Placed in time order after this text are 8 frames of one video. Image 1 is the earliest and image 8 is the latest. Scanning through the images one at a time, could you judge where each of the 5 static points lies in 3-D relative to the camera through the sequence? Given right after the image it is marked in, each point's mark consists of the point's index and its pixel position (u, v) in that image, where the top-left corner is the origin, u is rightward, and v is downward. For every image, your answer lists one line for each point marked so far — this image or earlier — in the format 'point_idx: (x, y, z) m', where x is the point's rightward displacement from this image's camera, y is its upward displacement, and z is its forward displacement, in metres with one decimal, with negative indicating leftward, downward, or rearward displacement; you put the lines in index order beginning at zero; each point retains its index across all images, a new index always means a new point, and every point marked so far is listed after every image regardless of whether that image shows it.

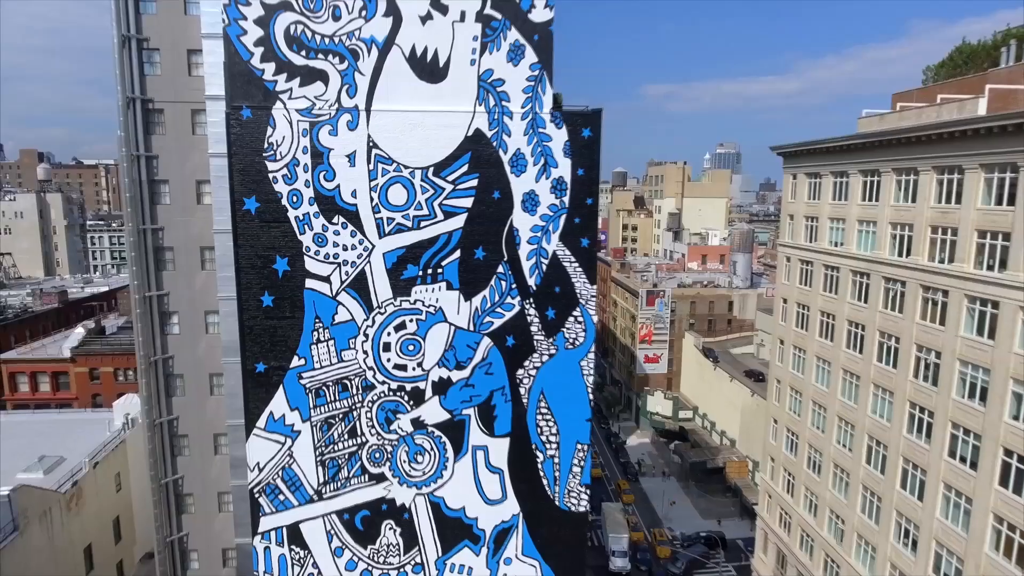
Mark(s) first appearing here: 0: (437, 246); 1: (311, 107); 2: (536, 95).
0: (-2.4, +1.4, +18.1) m
1: (-6.0, +5.4, +17.2) m
2: (+0.7, +6.0, +17.8) m
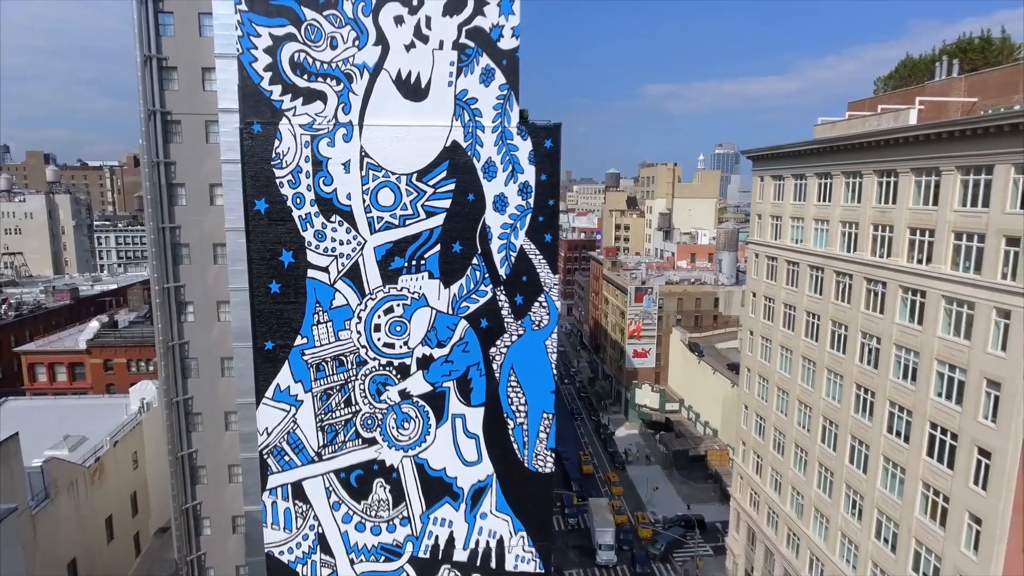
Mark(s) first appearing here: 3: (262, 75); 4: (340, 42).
0: (-3.4, +1.8, +21.0) m
1: (-7.0, +5.8, +20.1) m
2: (-0.3, +6.4, +20.7) m
3: (-8.6, +7.3, +19.8) m
4: (-6.0, +8.5, +19.8) m
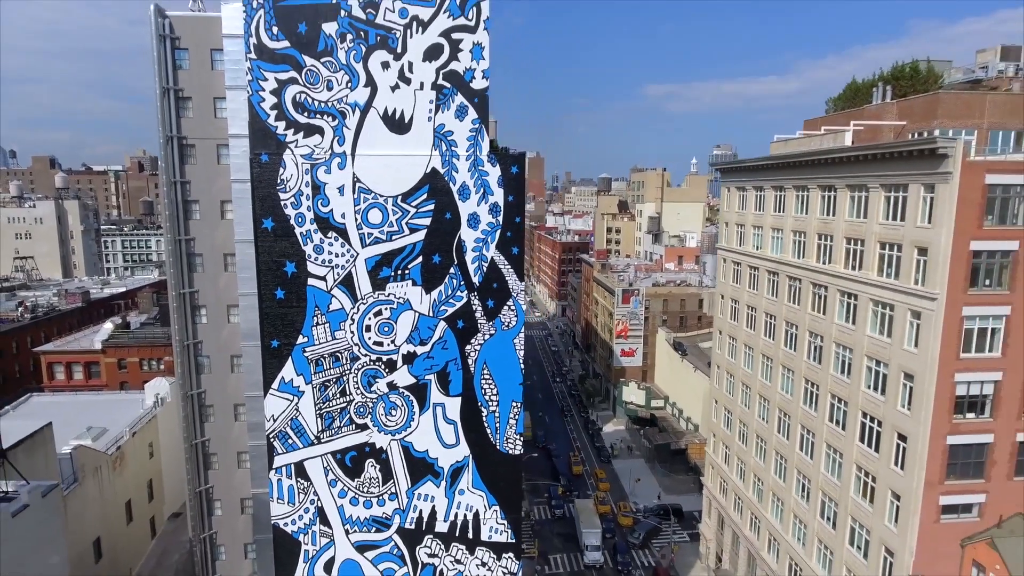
0: (-4.6, +1.5, +24.4) m
1: (-8.2, +5.6, +23.5) m
2: (-1.5, +6.2, +24.0) m
3: (-9.8, +7.1, +23.1) m
4: (-7.2, +8.2, +23.1) m
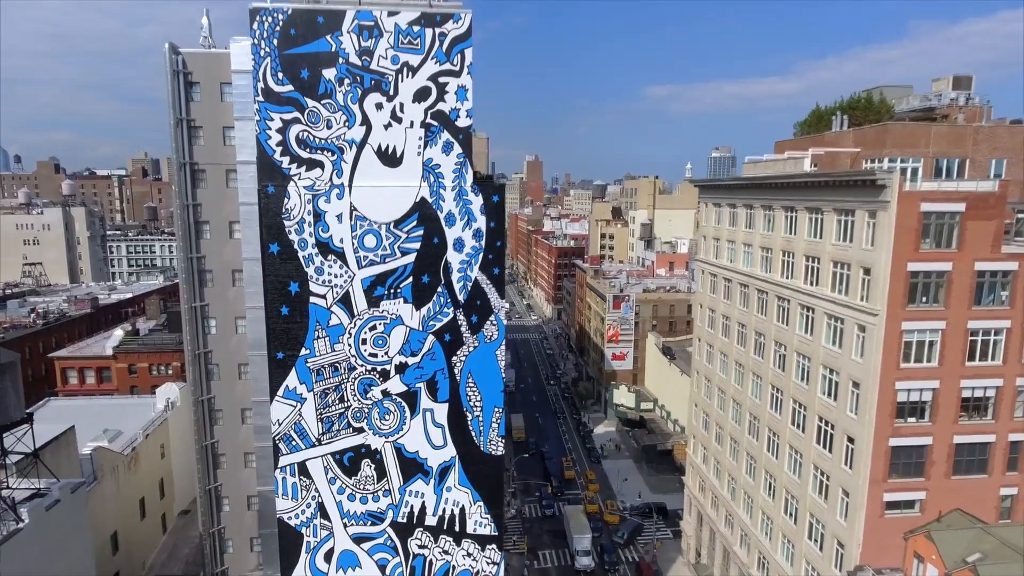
0: (-5.4, +0.7, +27.1) m
1: (-9.1, +4.7, +26.2) m
2: (-2.4, +5.4, +26.7) m
3: (-10.7, +6.3, +25.8) m
4: (-8.0, +7.4, +25.8) m
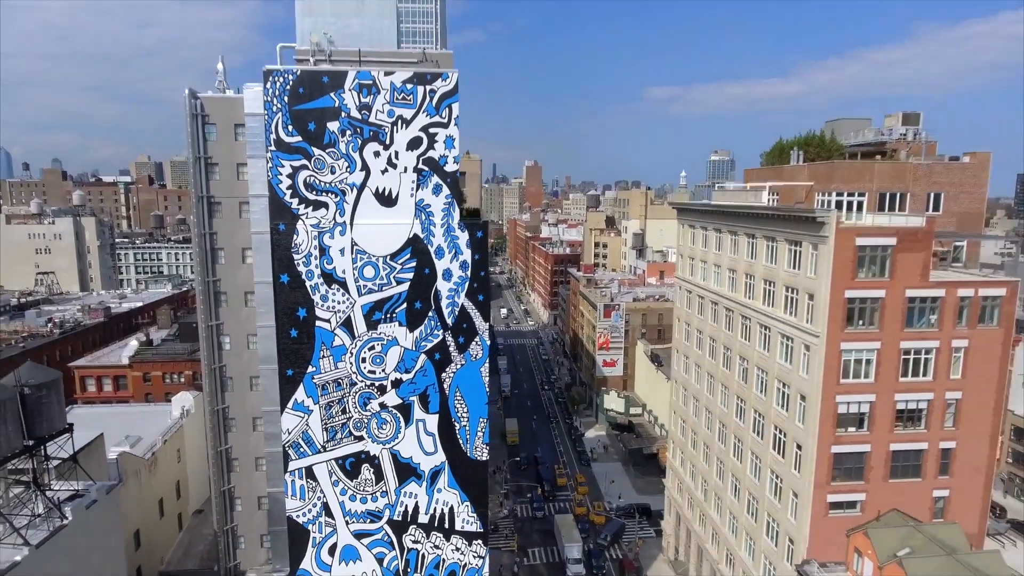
0: (-6.4, -0.6, +30.6) m
1: (-10.0, +3.4, +29.7) m
2: (-3.3, +4.1, +30.3) m
3: (-11.7, +4.9, +29.4) m
4: (-9.0, +6.1, +29.4) m
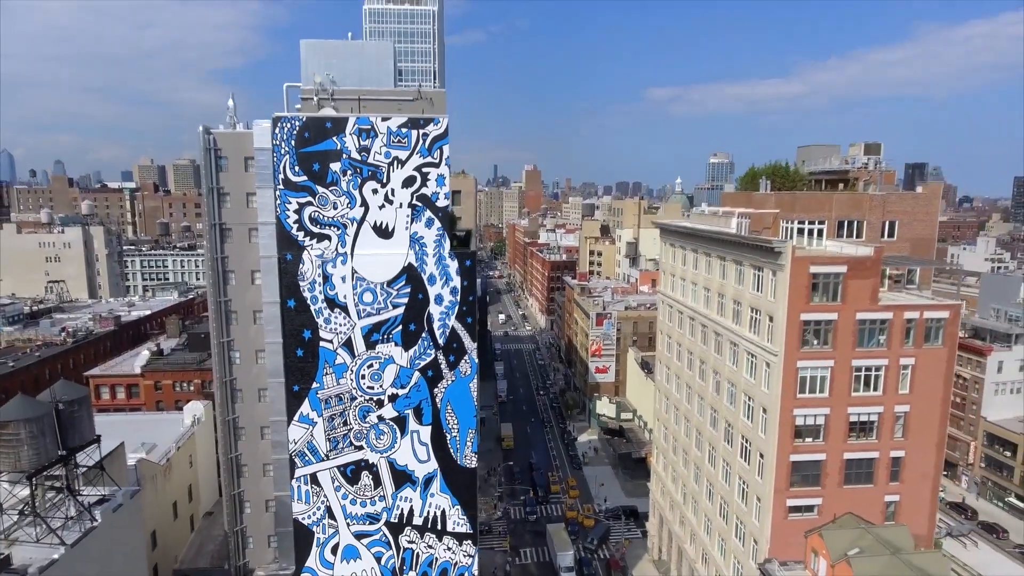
0: (-7.2, -2.0, +33.7) m
1: (-10.9, +2.0, +32.9) m
2: (-4.1, +2.7, +33.4) m
3: (-12.5, +3.6, +32.5) m
4: (-9.8, +4.7, +32.5) m
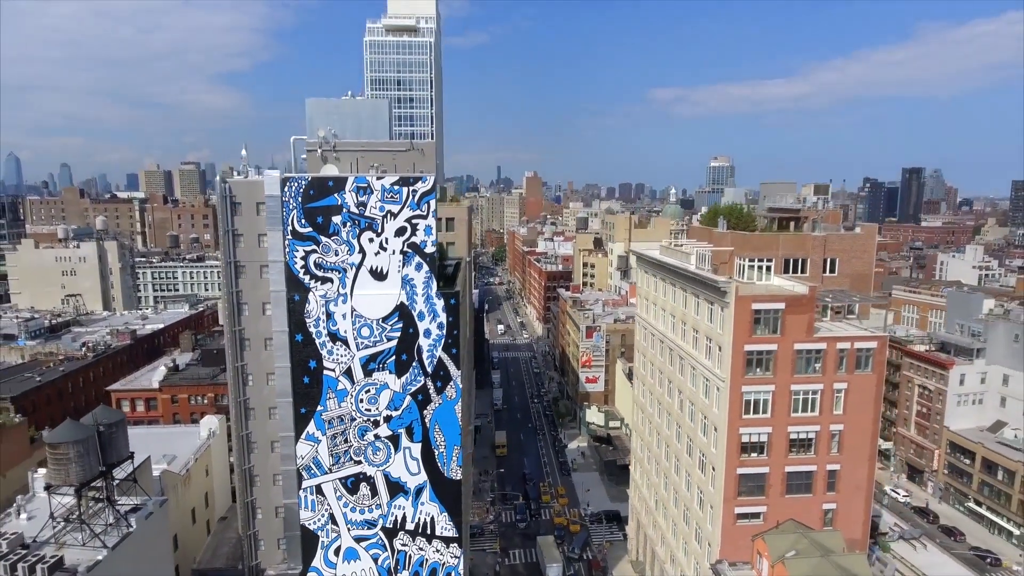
0: (-8.6, -4.4, +38.6) m
1: (-12.3, -0.3, +37.8) m
2: (-5.6, +0.3, +38.3) m
3: (-13.9, +1.2, +37.5) m
4: (-11.2, +2.3, +37.4) m
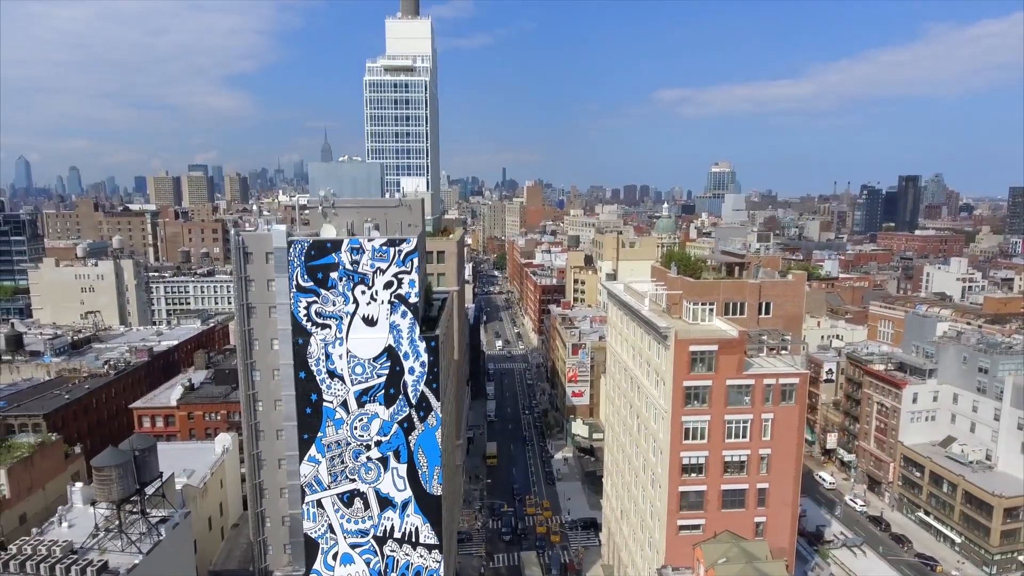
0: (-10.8, -7.8, +45.2) m
1: (-14.5, -3.8, +44.4) m
2: (-7.8, -3.1, +44.8) m
3: (-16.1, -2.3, +44.1) m
4: (-13.5, -1.1, +44.1) m
